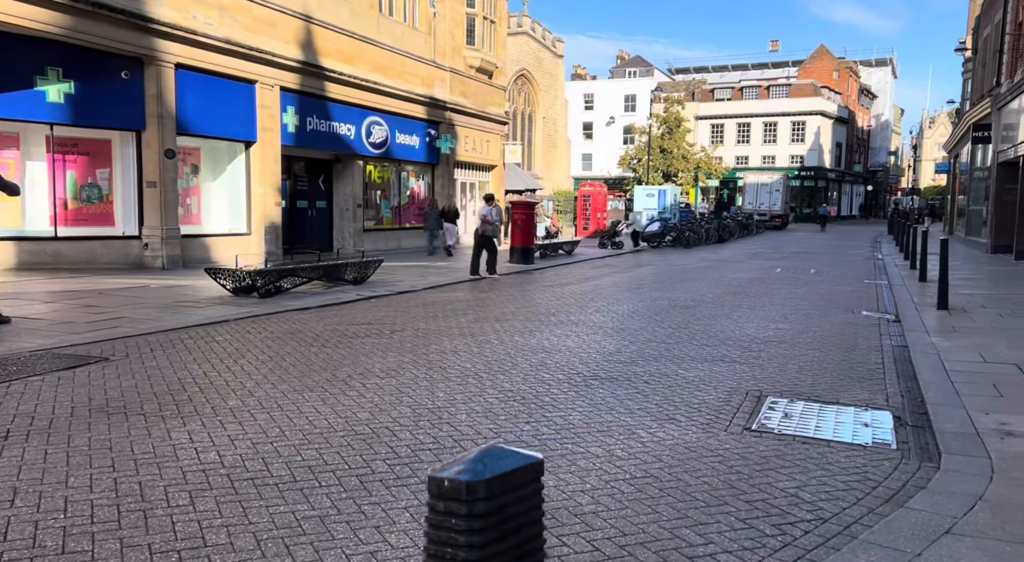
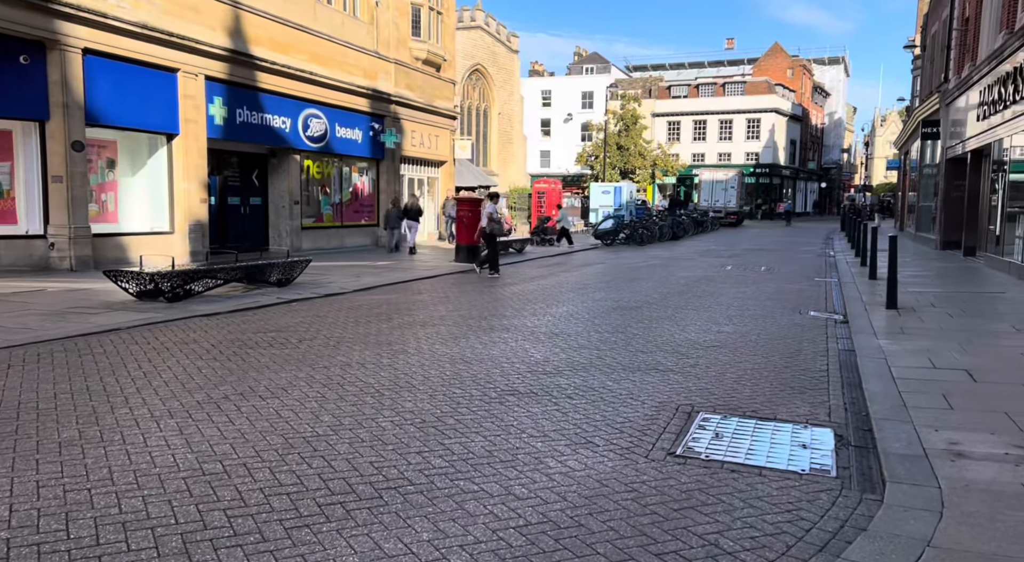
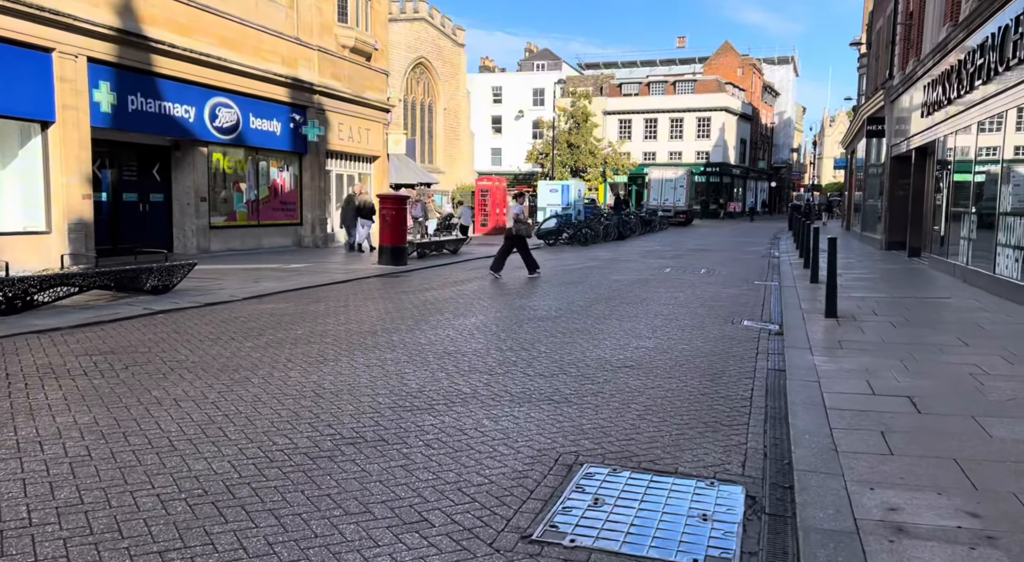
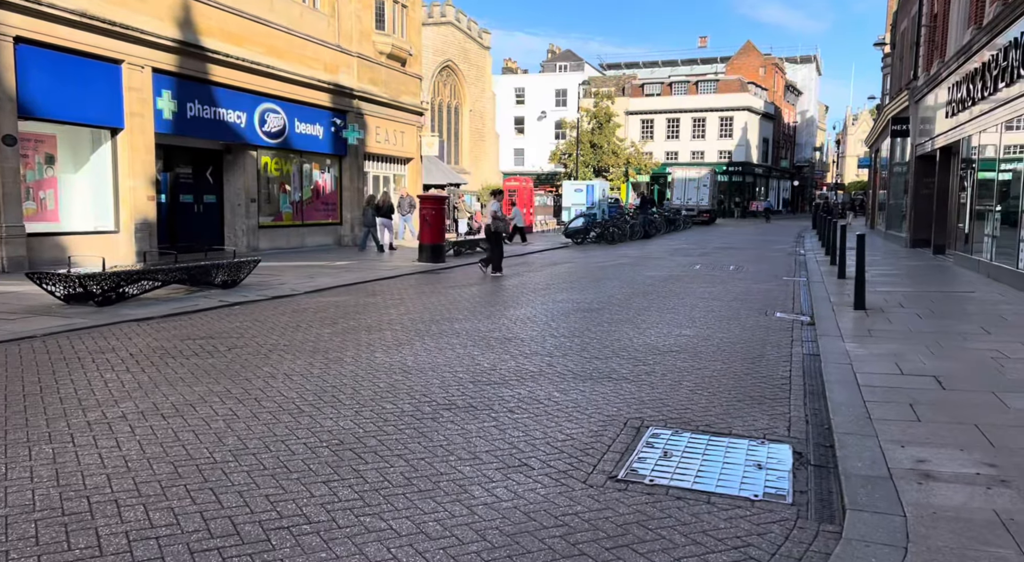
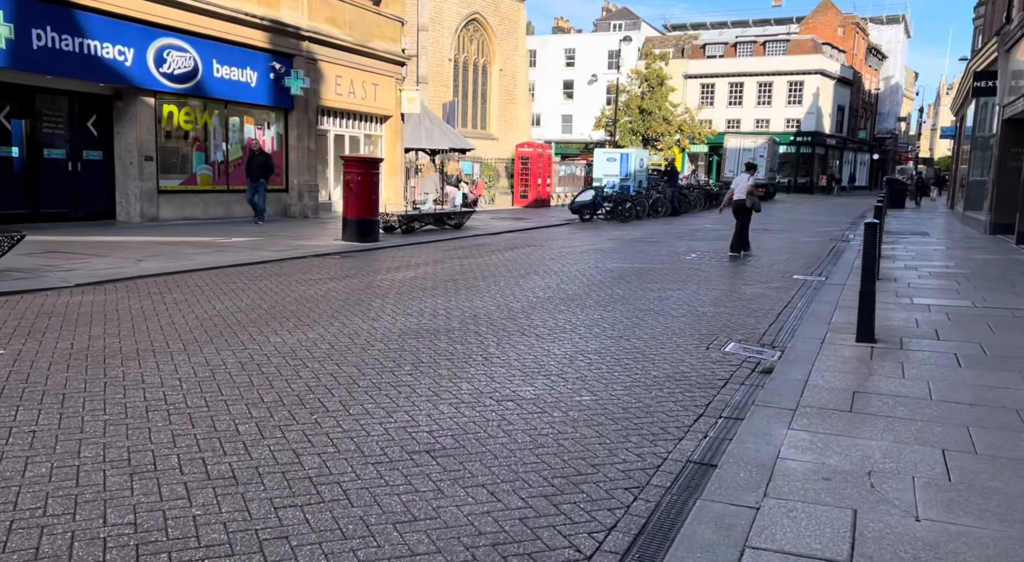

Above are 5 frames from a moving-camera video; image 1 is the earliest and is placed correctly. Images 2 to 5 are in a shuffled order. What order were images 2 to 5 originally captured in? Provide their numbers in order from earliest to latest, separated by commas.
2, 4, 3, 5
